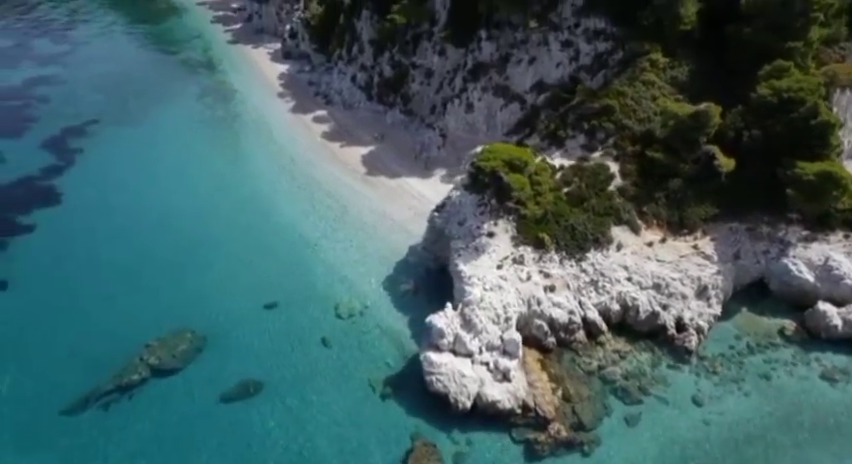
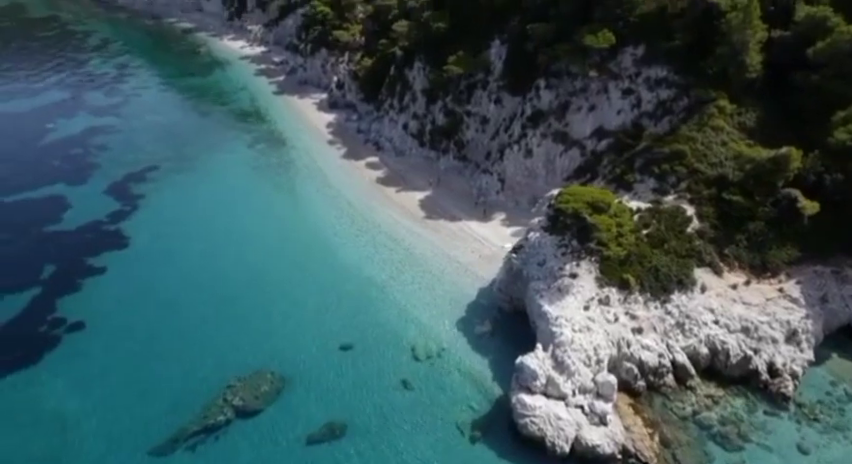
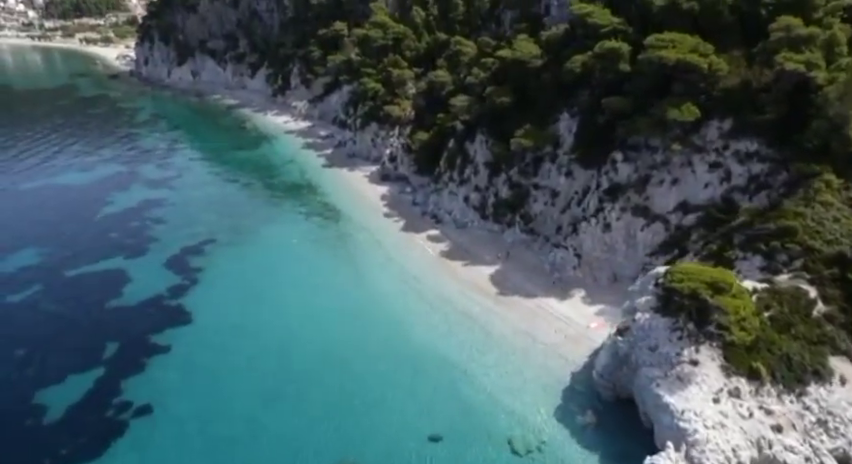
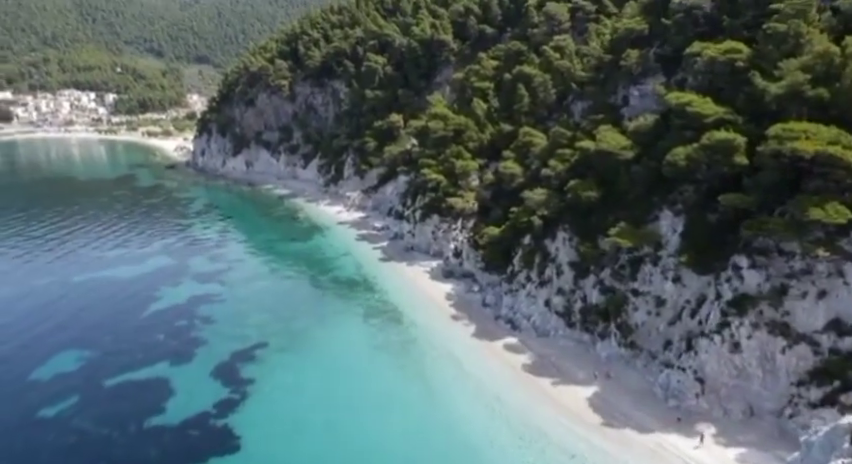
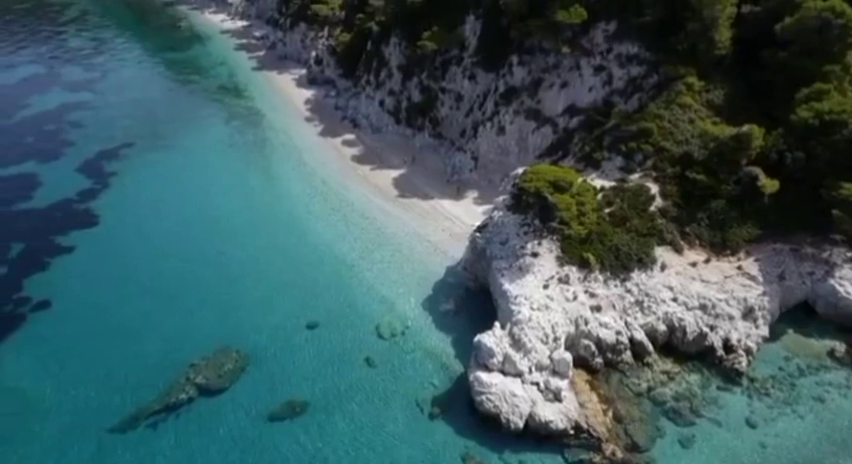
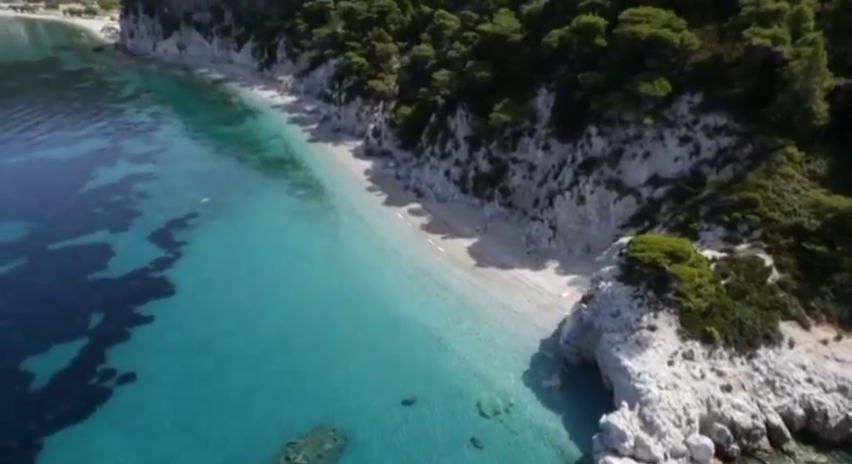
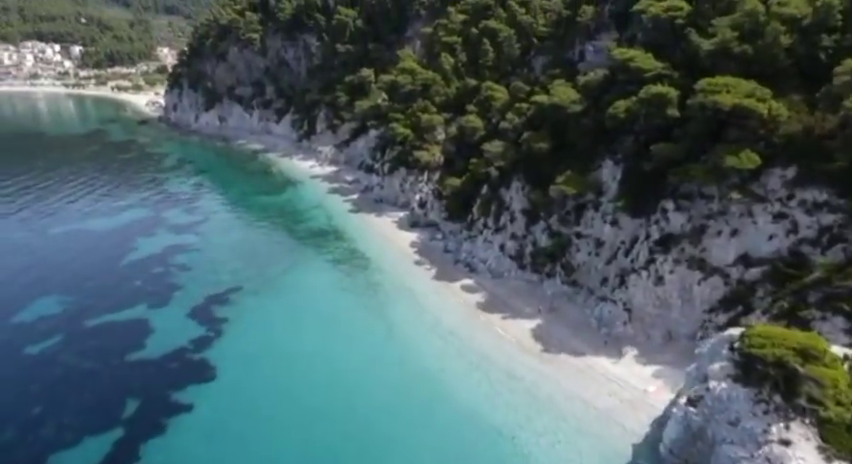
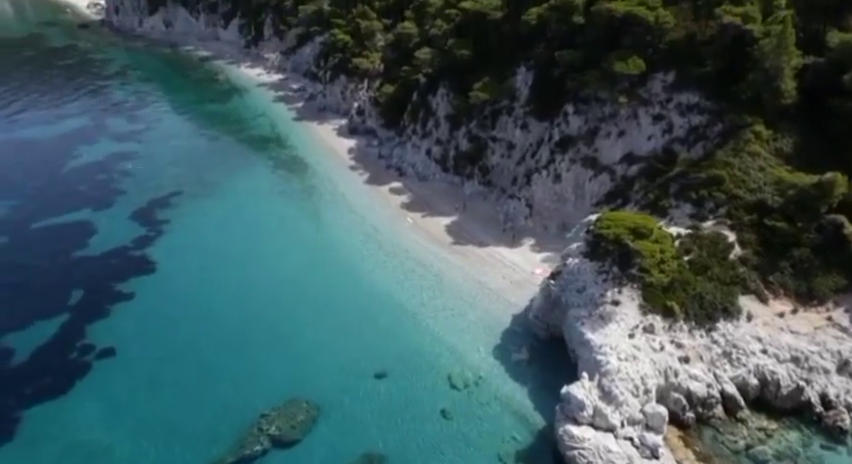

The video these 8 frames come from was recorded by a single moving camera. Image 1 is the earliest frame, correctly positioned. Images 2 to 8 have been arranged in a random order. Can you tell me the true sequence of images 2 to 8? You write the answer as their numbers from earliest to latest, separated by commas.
5, 2, 8, 6, 3, 7, 4
